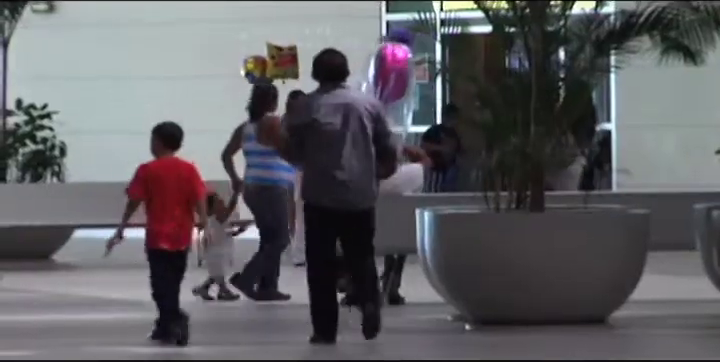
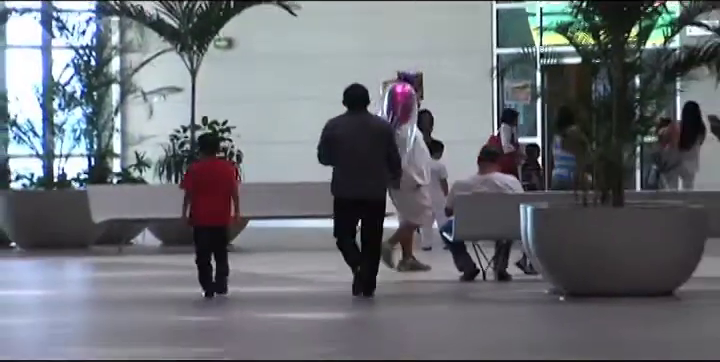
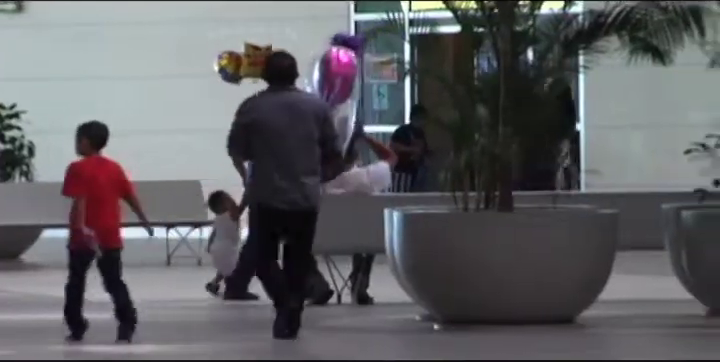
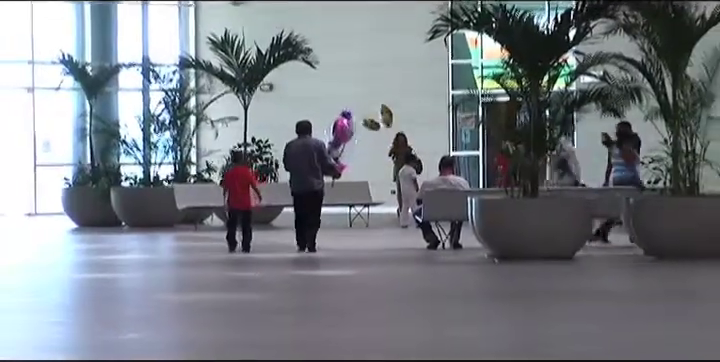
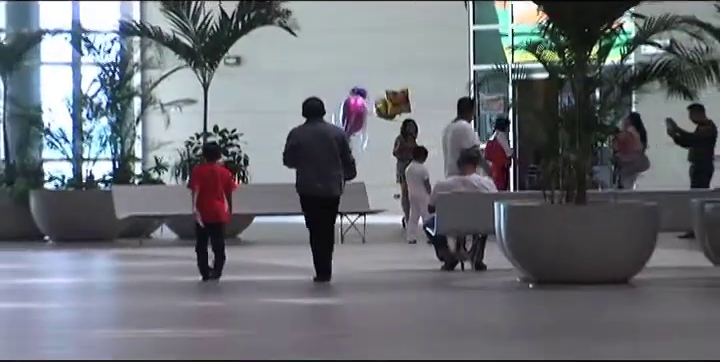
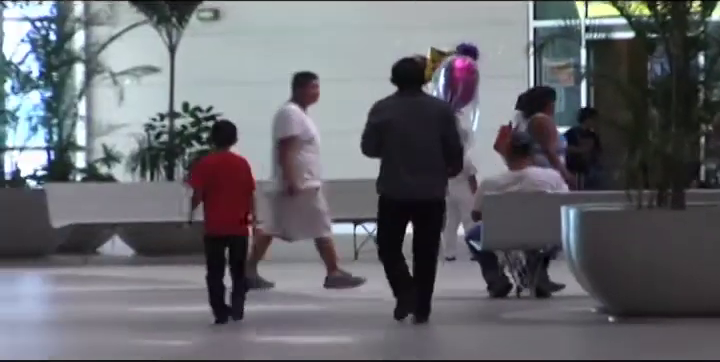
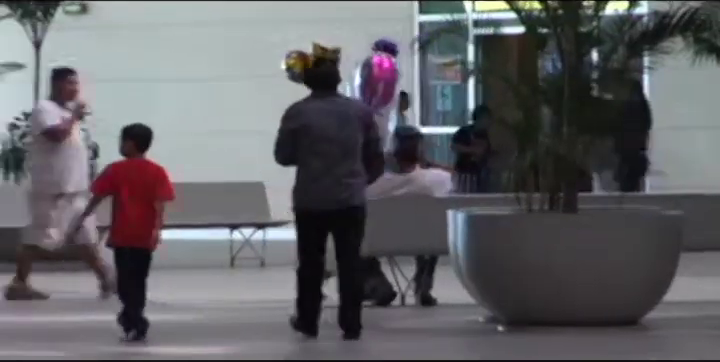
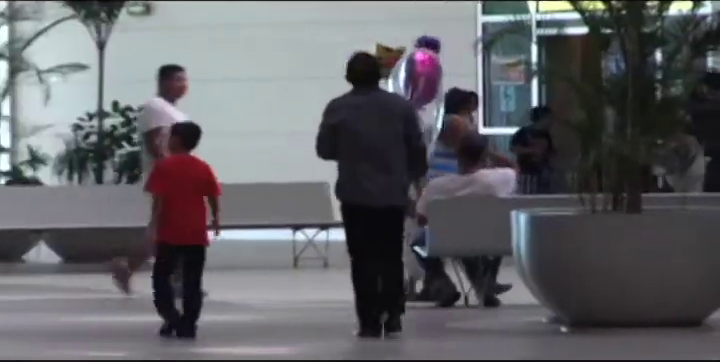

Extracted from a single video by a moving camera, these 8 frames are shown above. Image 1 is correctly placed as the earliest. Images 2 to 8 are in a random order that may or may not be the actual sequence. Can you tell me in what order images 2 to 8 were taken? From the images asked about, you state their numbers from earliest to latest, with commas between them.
3, 7, 8, 6, 2, 5, 4
